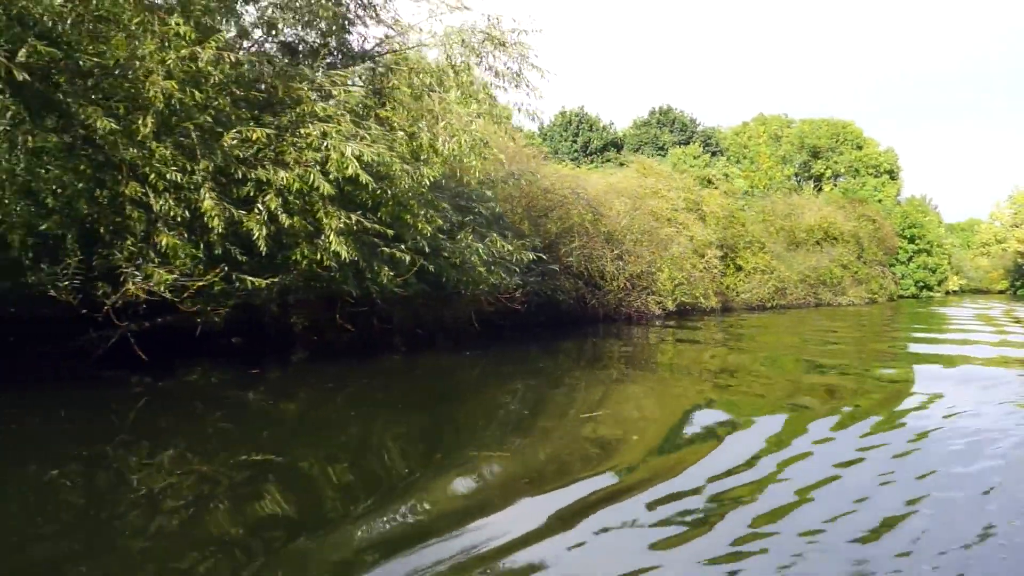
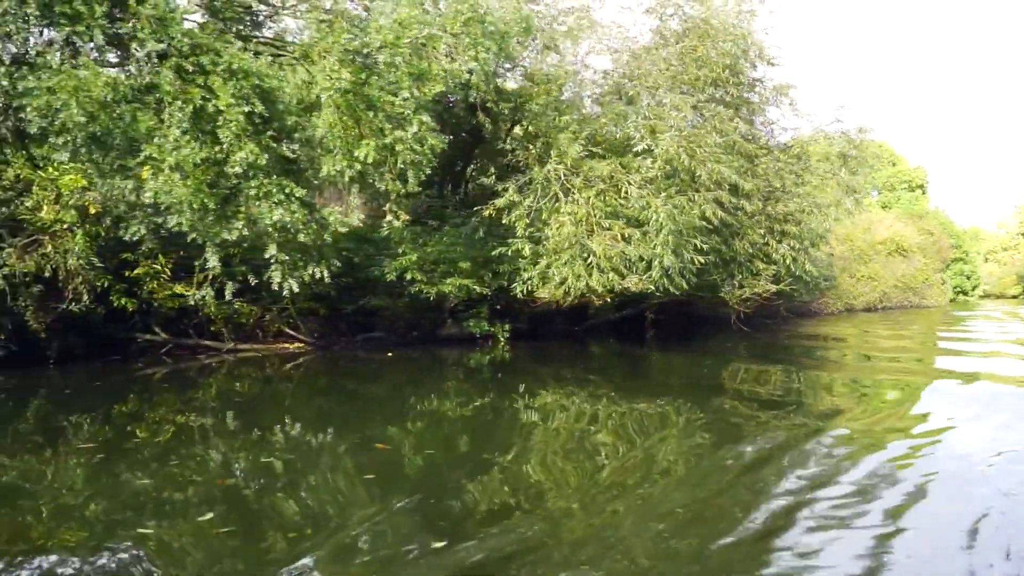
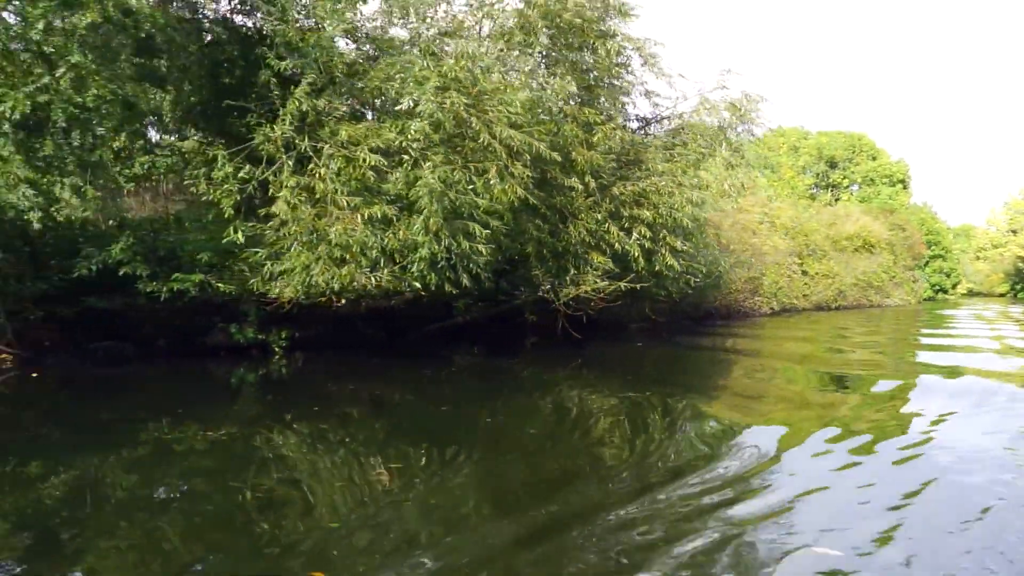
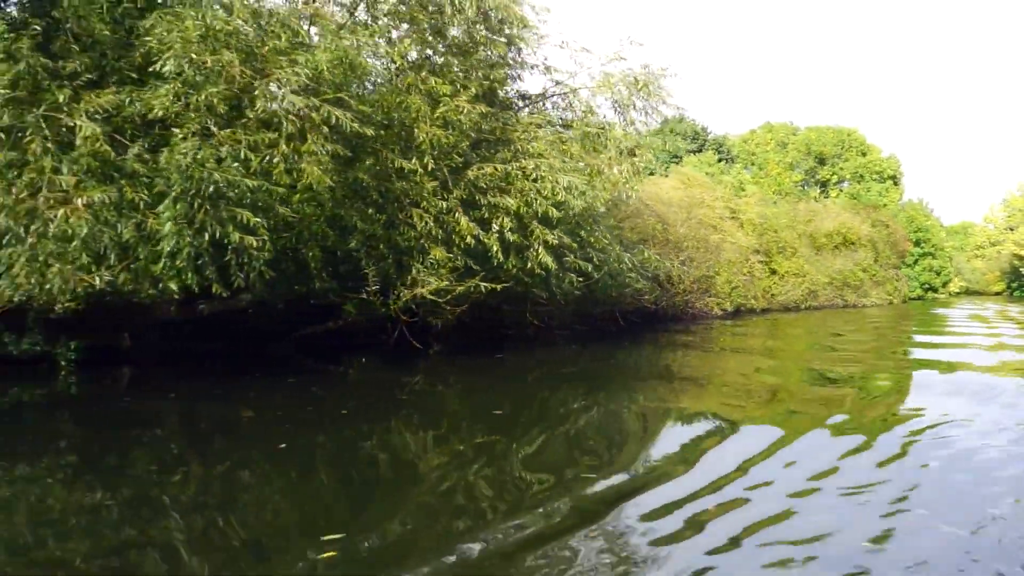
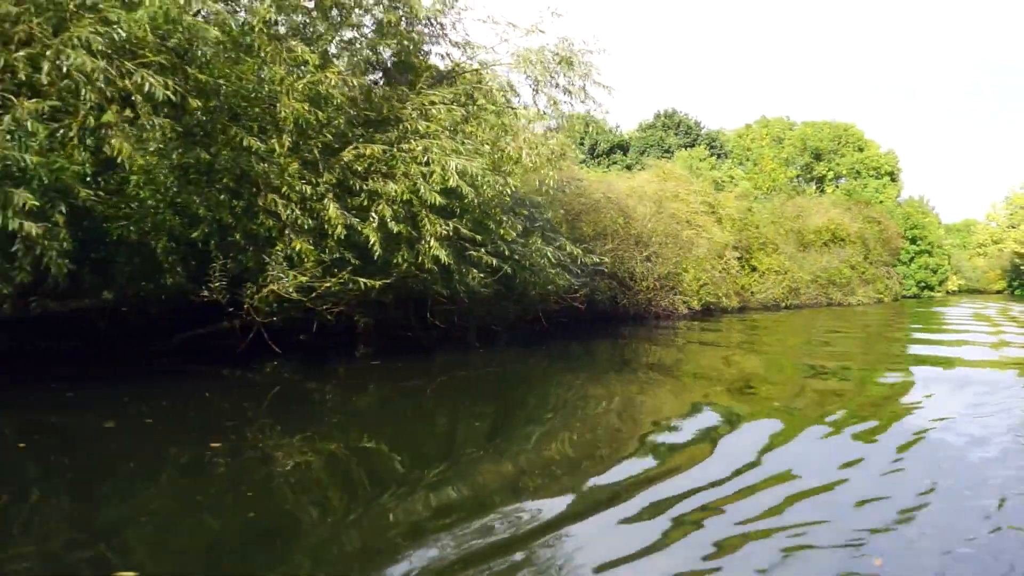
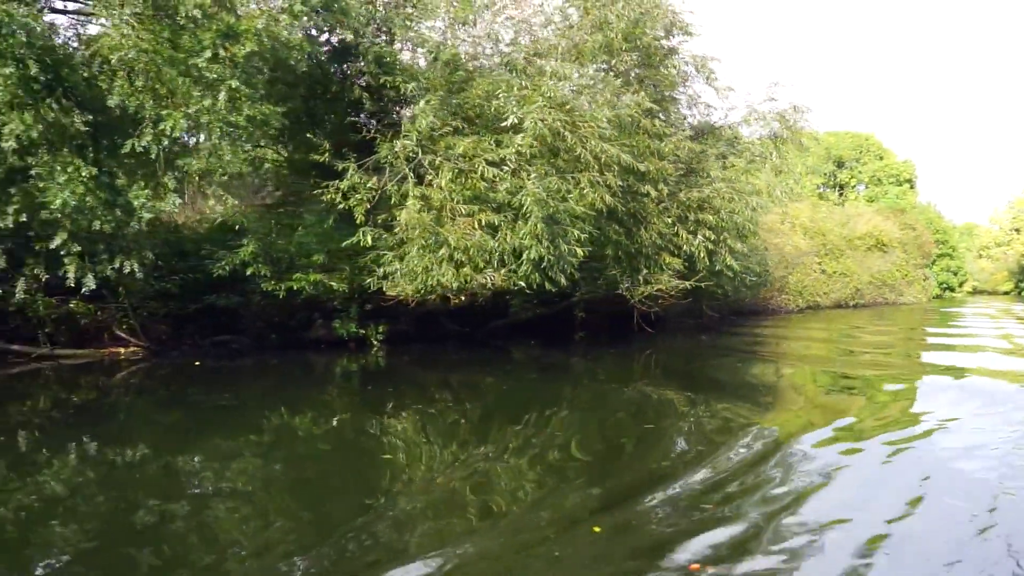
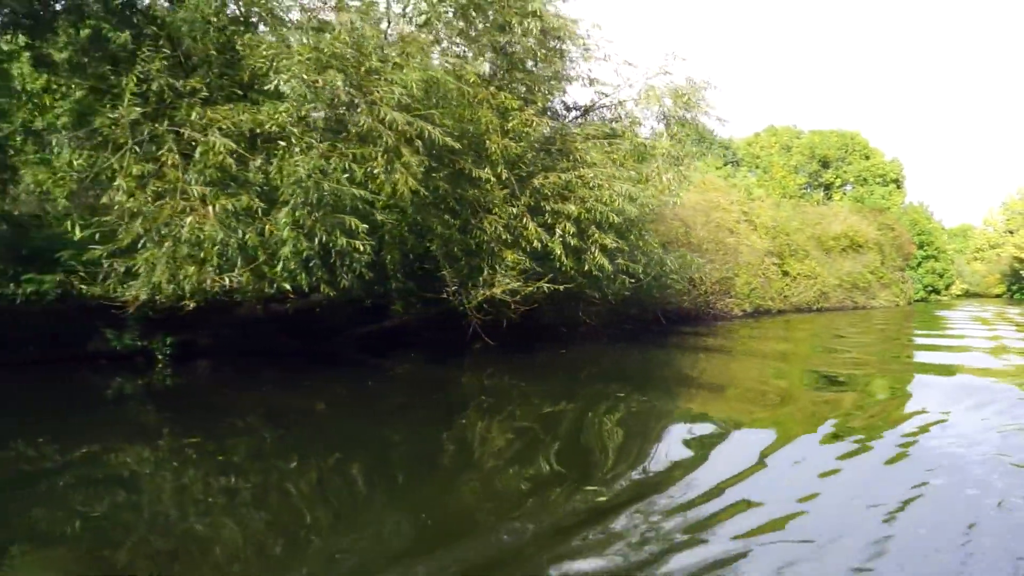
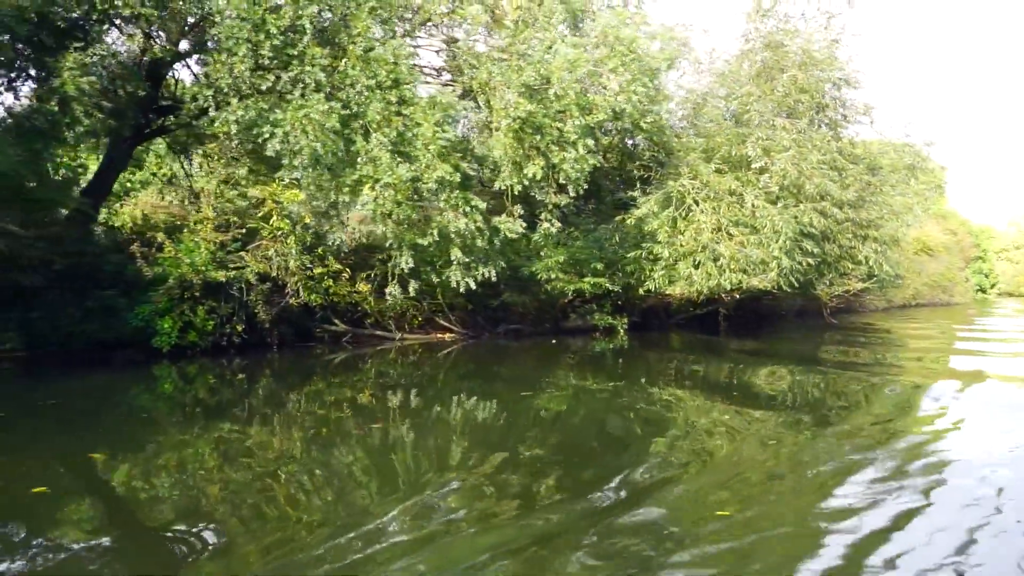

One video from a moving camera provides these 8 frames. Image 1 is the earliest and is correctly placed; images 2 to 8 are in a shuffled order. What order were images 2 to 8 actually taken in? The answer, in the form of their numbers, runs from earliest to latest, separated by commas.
5, 4, 7, 3, 6, 2, 8
